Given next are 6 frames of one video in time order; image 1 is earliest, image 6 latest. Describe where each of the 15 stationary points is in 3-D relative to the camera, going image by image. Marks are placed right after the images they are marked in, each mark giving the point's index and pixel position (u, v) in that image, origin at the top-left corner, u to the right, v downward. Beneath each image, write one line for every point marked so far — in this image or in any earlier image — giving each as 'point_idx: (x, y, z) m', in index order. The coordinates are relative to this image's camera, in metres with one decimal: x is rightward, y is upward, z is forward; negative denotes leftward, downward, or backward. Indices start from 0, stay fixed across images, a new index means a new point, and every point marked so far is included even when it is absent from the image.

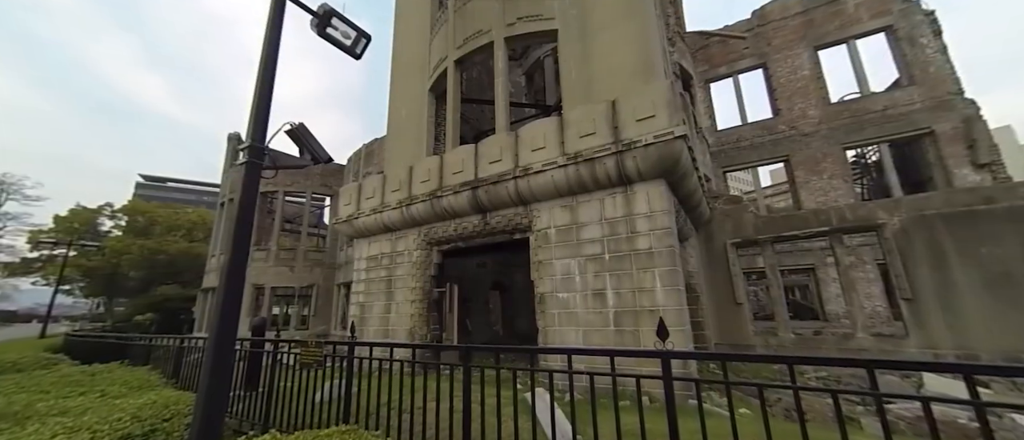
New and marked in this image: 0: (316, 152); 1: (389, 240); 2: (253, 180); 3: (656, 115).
0: (-2.0, +0.7, +3.8) m
1: (-2.8, -0.4, +8.8) m
2: (-2.3, +0.4, +3.3) m
3: (+2.1, +1.5, +5.6) m
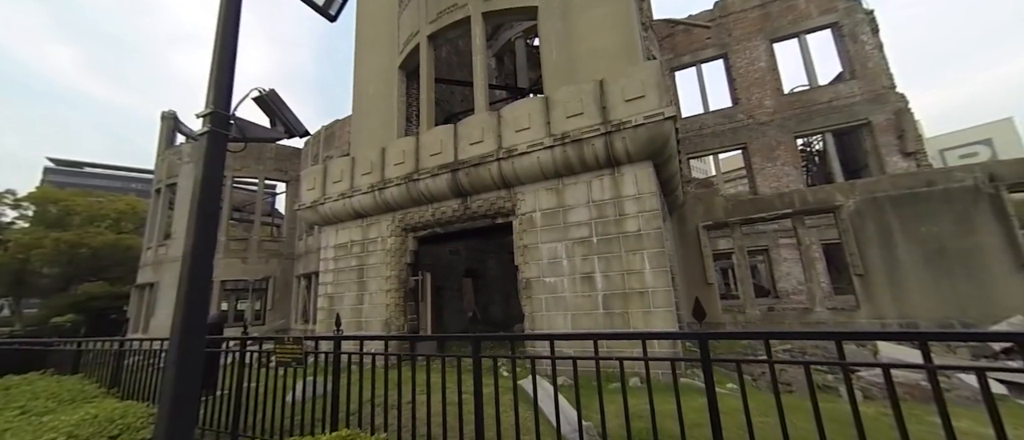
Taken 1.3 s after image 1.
0: (-2.0, +0.9, +3.4) m
1: (-3.3, -0.1, +8.2) m
2: (-2.2, +0.5, +2.9) m
3: (+1.9, +1.8, +5.5) m
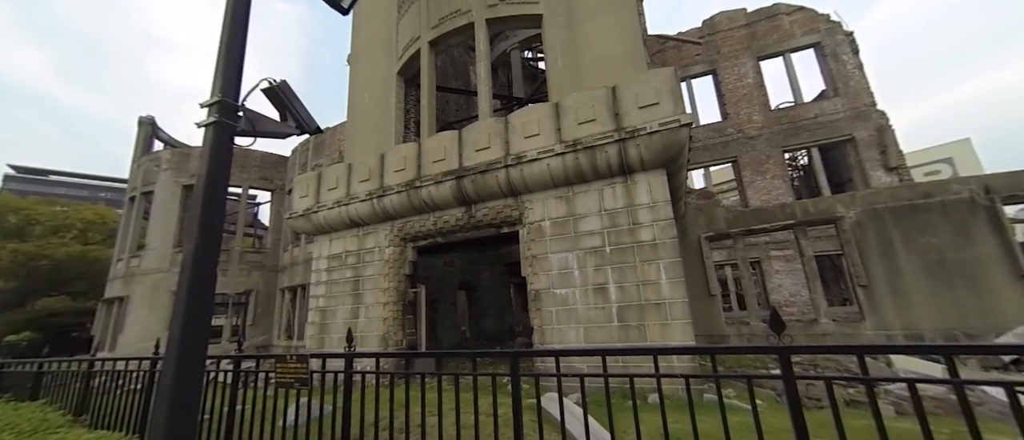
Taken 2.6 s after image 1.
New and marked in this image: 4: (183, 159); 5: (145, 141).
0: (-1.7, +0.8, +3.1) m
1: (-3.2, -0.3, +7.9) m
2: (-1.9, +0.5, +2.6) m
3: (+2.1, +1.7, +5.5) m
4: (-13.5, +2.5, +15.7) m
5: (-16.9, +3.6, +17.6) m
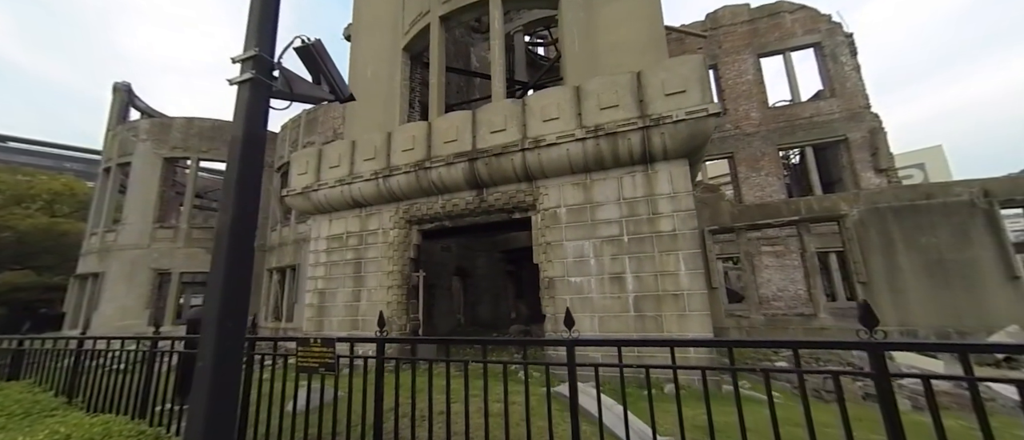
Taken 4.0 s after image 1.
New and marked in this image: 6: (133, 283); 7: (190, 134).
0: (-1.3, +1.0, +2.9) m
1: (-3.0, +0.1, +7.6) m
2: (-1.5, +0.7, +2.3) m
3: (+2.4, +1.8, +5.3) m
4: (-13.6, +3.5, +14.9) m
5: (-16.9, +4.8, +16.6) m
6: (-13.3, -2.2, +13.4) m
7: (-12.6, +3.4, +15.1) m
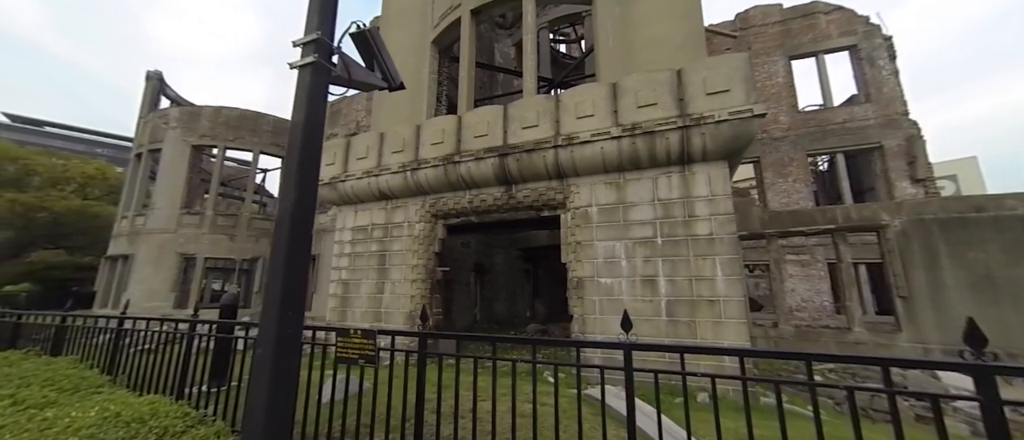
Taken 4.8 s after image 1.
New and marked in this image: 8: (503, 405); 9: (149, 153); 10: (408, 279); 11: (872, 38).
0: (-0.9, +1.1, +2.8) m
1: (-2.5, +0.2, +7.6) m
2: (-1.1, +0.7, +2.2) m
3: (+2.9, +1.7, +5.1) m
4: (-12.7, +4.0, +15.2) m
5: (-15.9, +5.5, +17.0) m
6: (-12.6, -1.7, +13.7) m
7: (-11.8, +3.9, +15.3) m
8: (-0.2, -2.1, +4.3) m
9: (-14.7, +2.7, +15.6) m
10: (-1.9, -1.1, +7.0) m
11: (+14.3, +7.2, +15.2) m
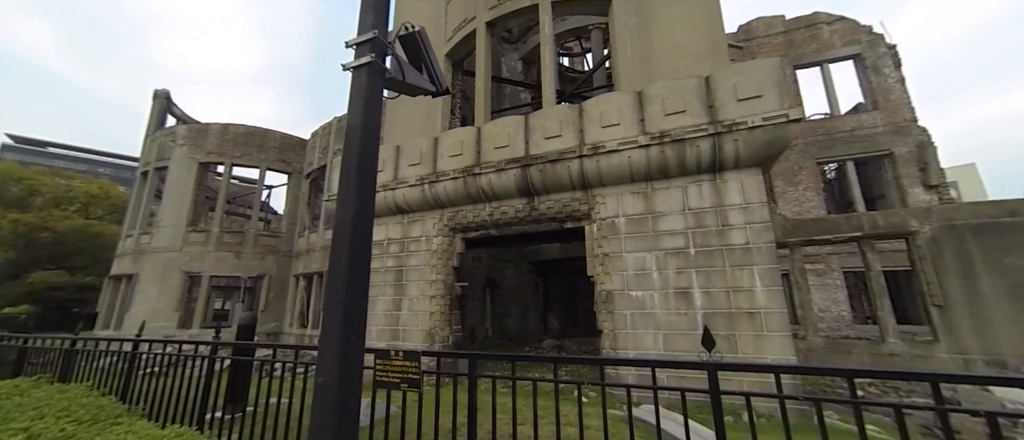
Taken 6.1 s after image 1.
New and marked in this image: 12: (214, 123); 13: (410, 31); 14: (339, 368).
0: (-0.5, +1.0, +2.7) m
1: (-2.2, -0.1, +7.4) m
2: (-0.8, +0.7, +2.1) m
3: (+3.3, +1.6, +5.0) m
4: (-12.4, +3.3, +15.1) m
5: (-15.7, +4.7, +17.0) m
6: (-12.2, -2.3, +13.5) m
7: (-11.5, +3.2, +15.3) m
8: (+0.2, -2.2, +4.1) m
9: (-14.4, +2.0, +15.5) m
10: (-1.5, -1.3, +6.7) m
11: (+14.5, +6.9, +15.3) m
12: (-11.9, +3.9, +15.3) m
13: (-0.6, +1.2, +2.4) m
14: (-0.8, -0.7, +1.6) m
